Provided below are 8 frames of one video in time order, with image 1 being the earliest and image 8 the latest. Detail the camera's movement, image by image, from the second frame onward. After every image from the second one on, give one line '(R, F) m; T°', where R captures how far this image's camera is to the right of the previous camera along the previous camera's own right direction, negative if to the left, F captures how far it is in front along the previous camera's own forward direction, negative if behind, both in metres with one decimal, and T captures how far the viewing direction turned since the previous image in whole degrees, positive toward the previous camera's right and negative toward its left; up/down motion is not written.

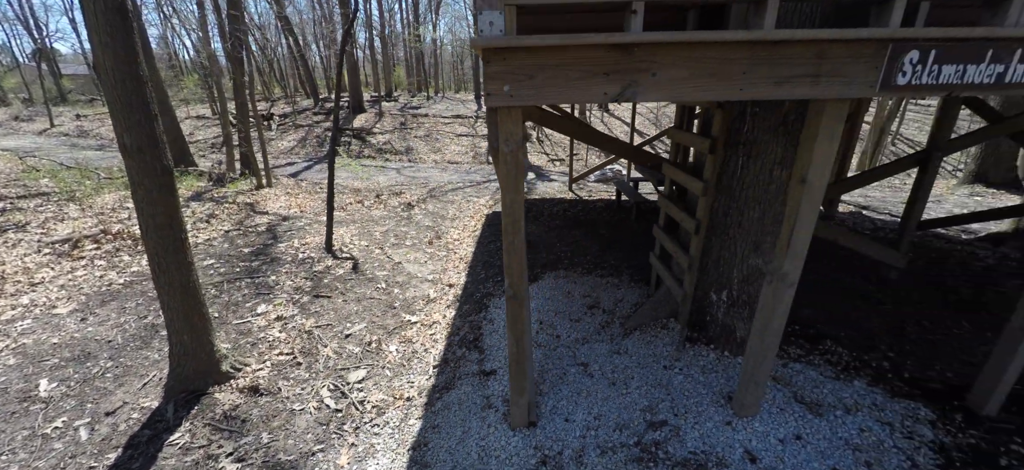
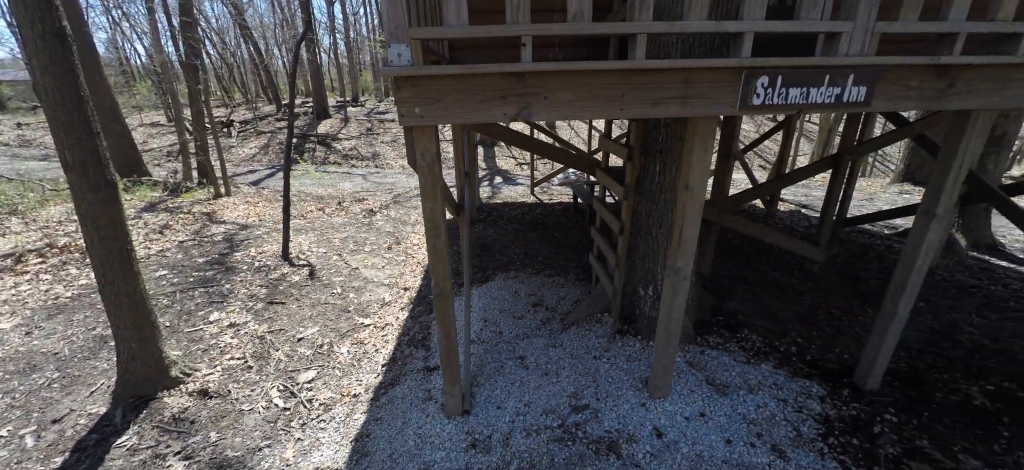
(+0.3, -0.3) m; +3°
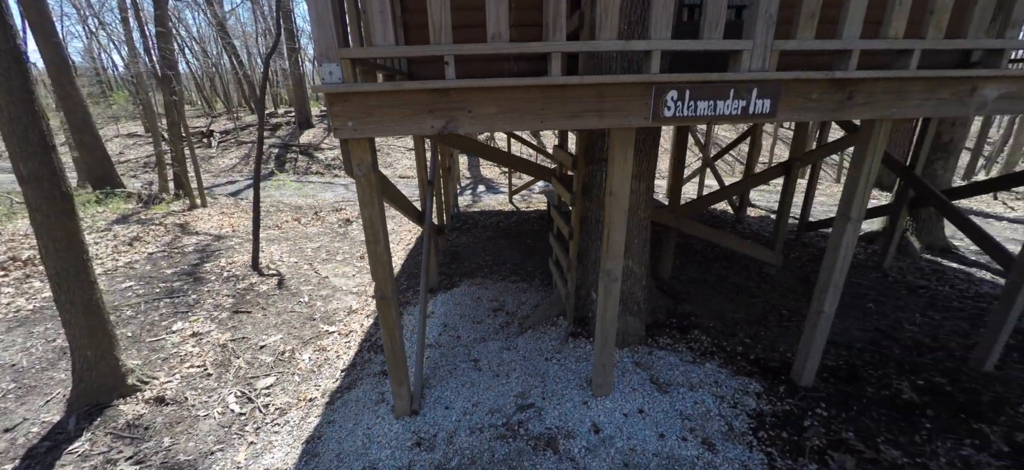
(+0.3, -0.2) m; +1°
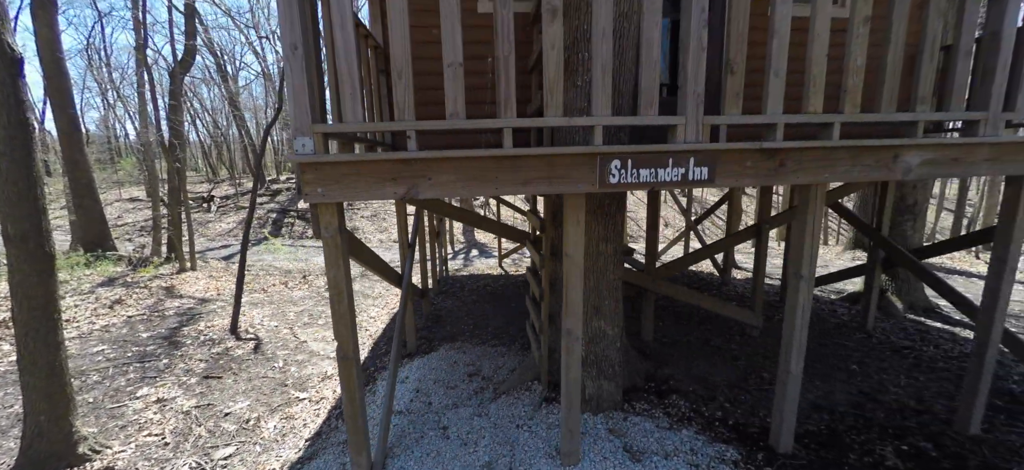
(+0.2, -0.1) m; 0°
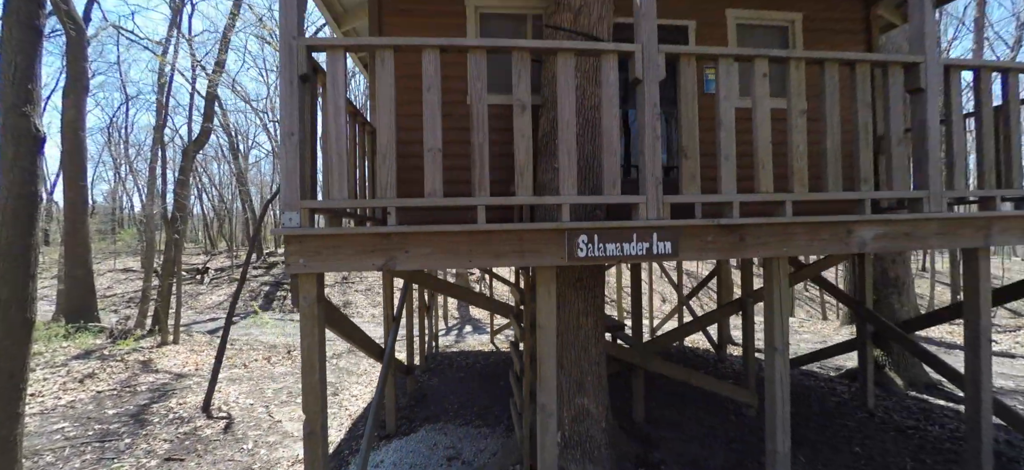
(+0.1, -0.1) m; 0°
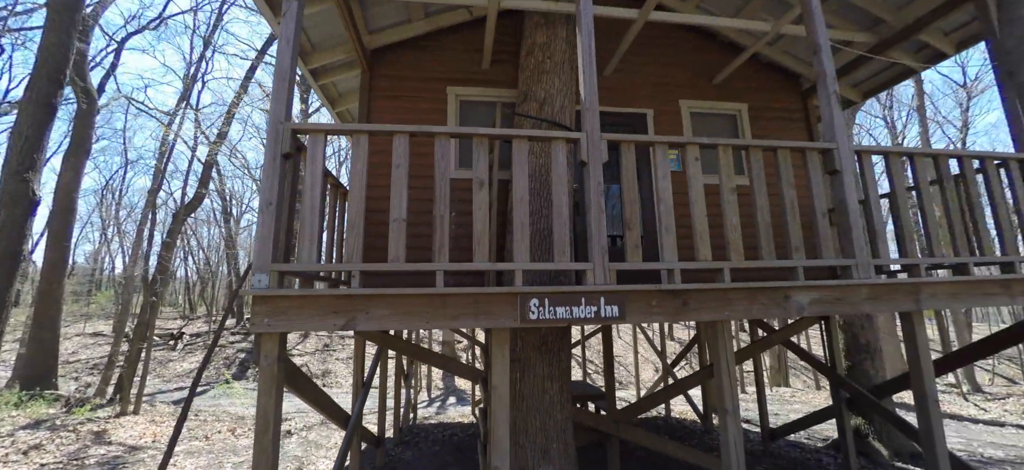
(+0.2, -0.2) m; +1°
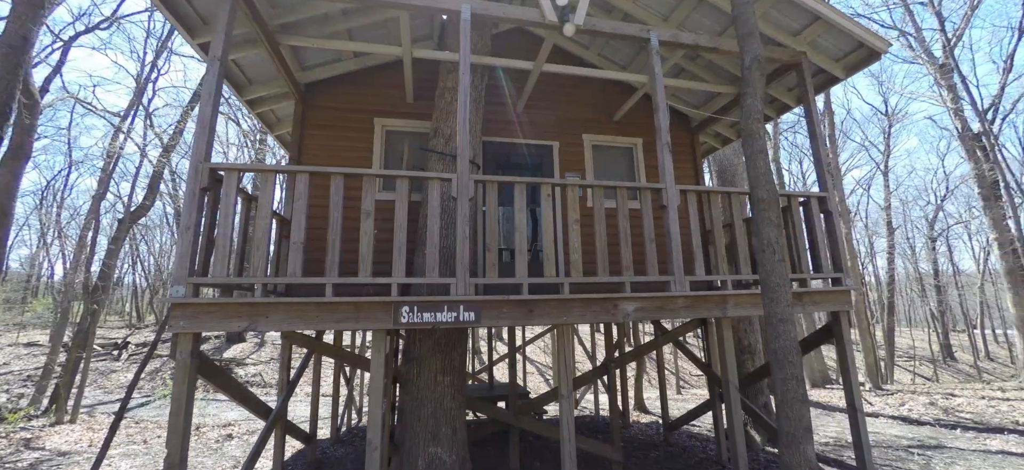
(+0.7, -0.8) m; +4°
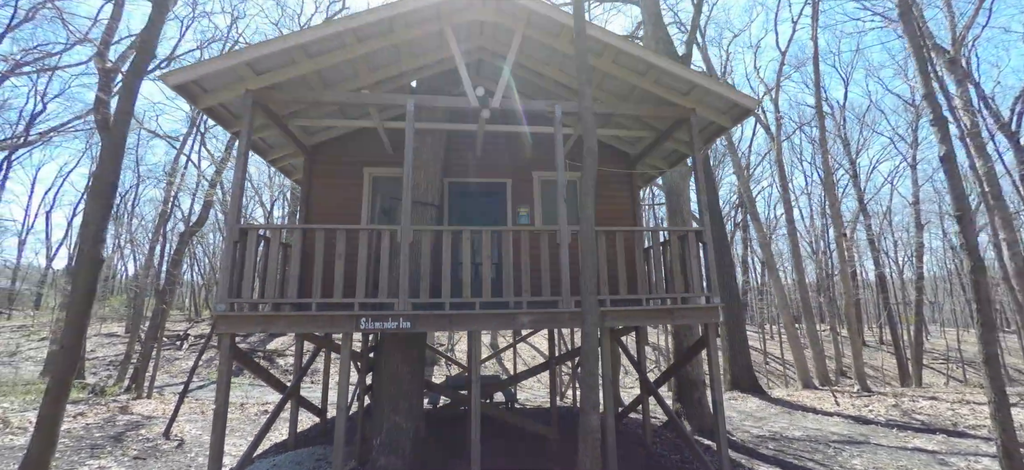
(+1.3, -1.5) m; -5°
